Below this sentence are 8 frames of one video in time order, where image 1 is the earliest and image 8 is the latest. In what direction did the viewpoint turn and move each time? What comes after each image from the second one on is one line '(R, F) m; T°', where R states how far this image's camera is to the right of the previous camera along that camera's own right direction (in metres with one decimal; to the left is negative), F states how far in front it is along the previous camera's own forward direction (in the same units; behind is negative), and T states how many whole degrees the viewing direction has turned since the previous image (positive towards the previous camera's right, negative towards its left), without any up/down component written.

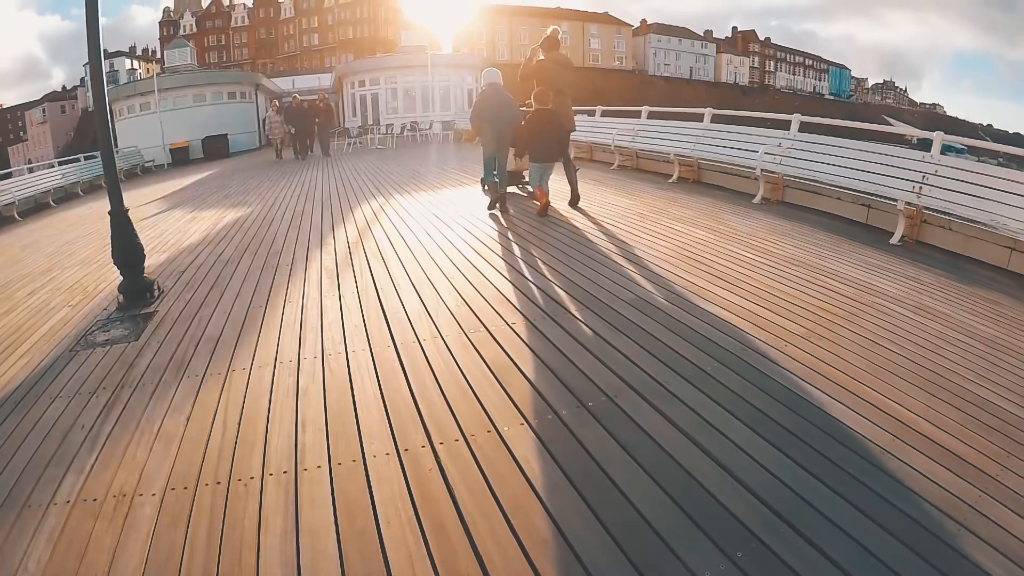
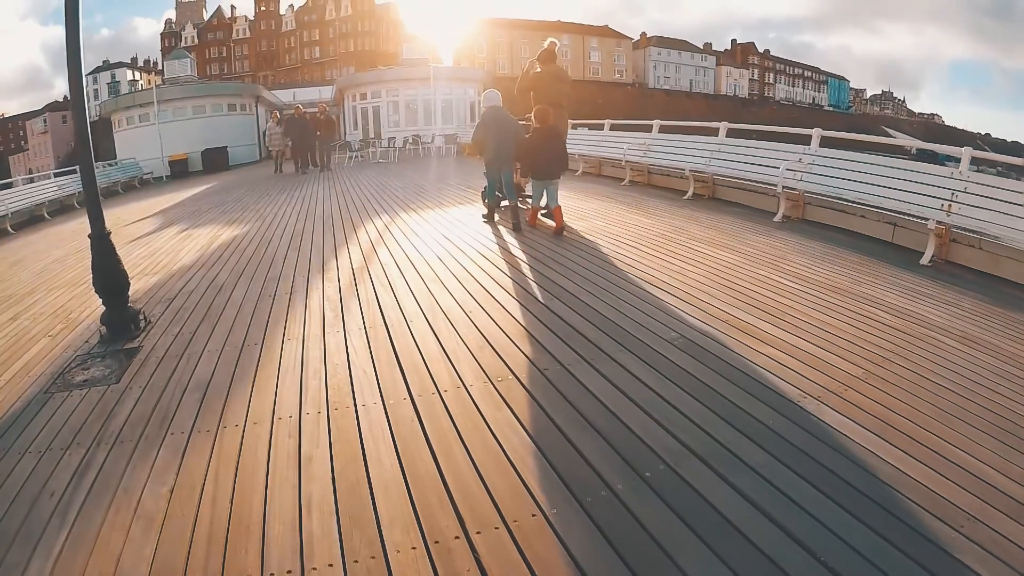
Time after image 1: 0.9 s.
(-0.1, +0.4) m; 0°
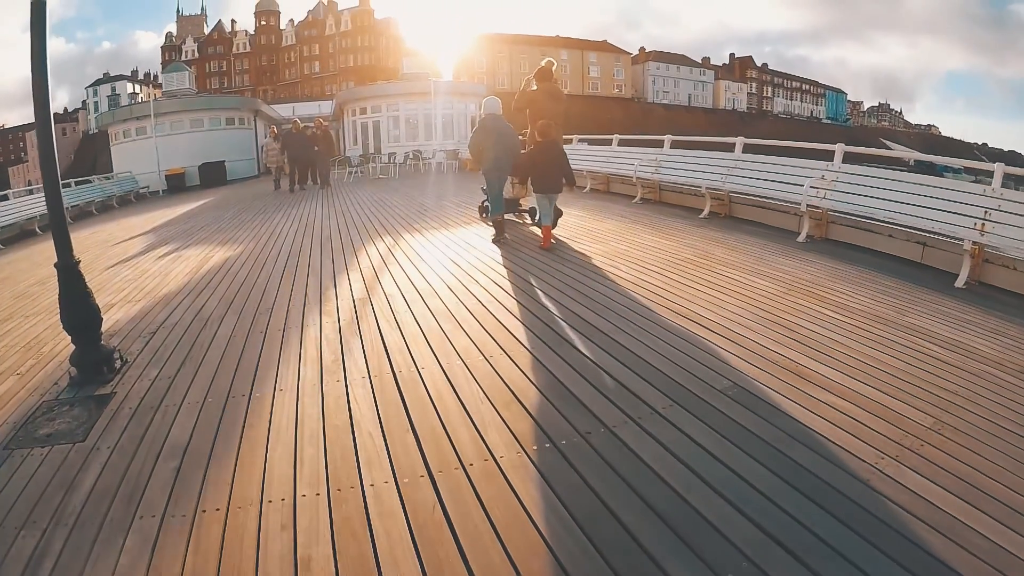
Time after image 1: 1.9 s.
(-0.1, +0.4) m; 0°
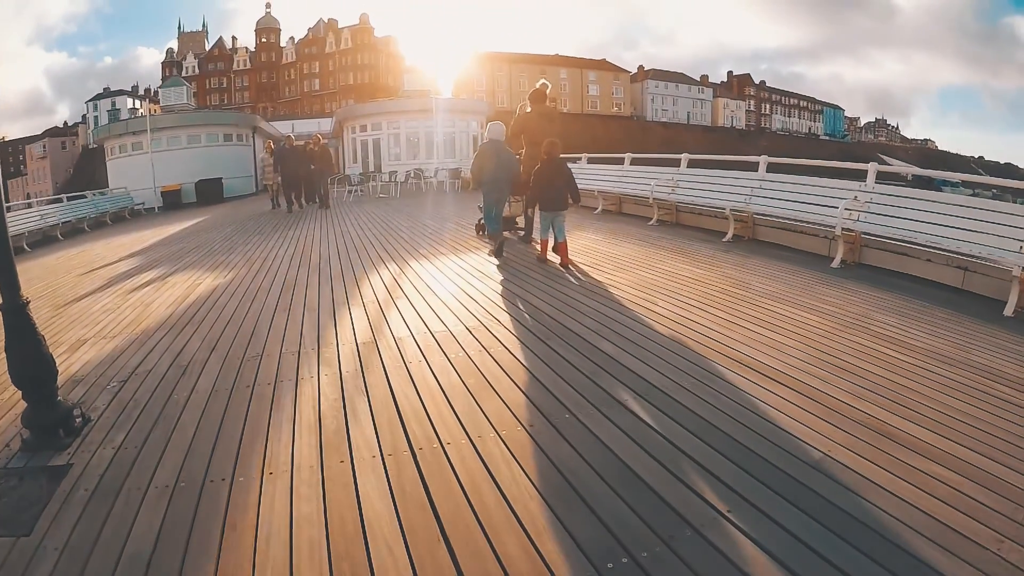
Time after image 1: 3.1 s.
(-0.2, +0.5) m; 0°
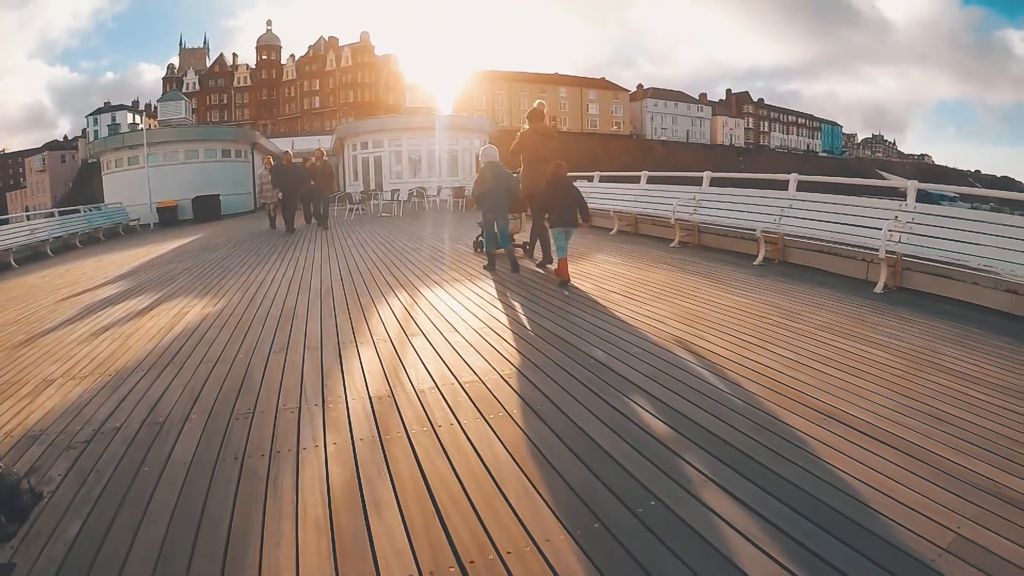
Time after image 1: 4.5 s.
(-0.2, +0.6) m; 0°
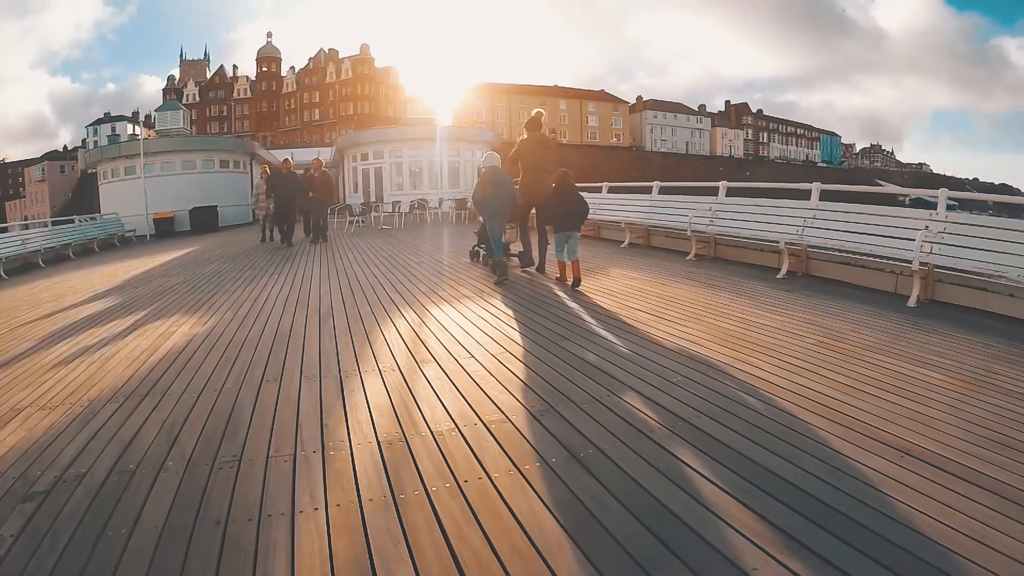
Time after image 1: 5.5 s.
(-0.1, +0.4) m; 0°
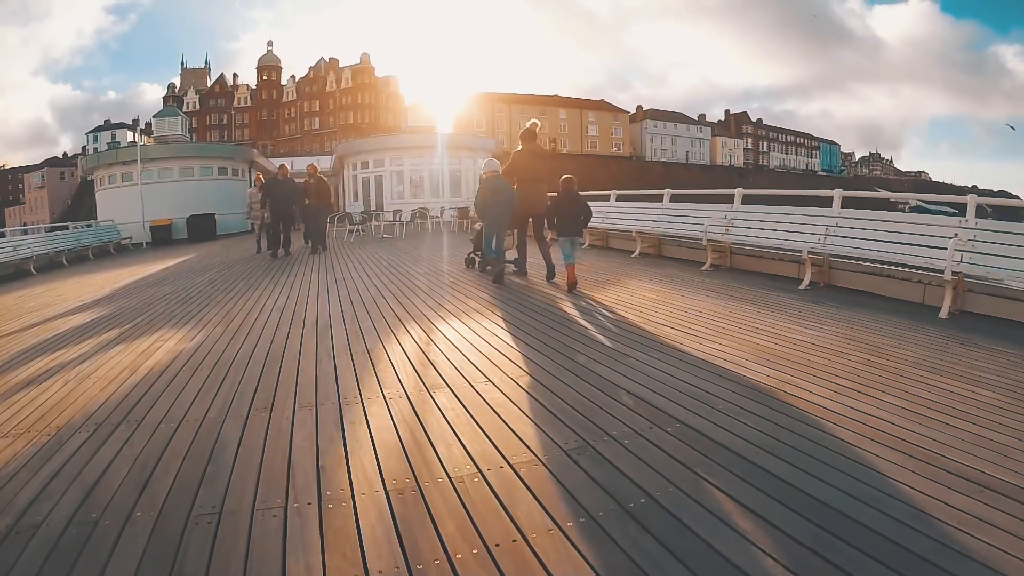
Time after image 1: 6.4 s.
(-0.1, +0.4) m; 0°
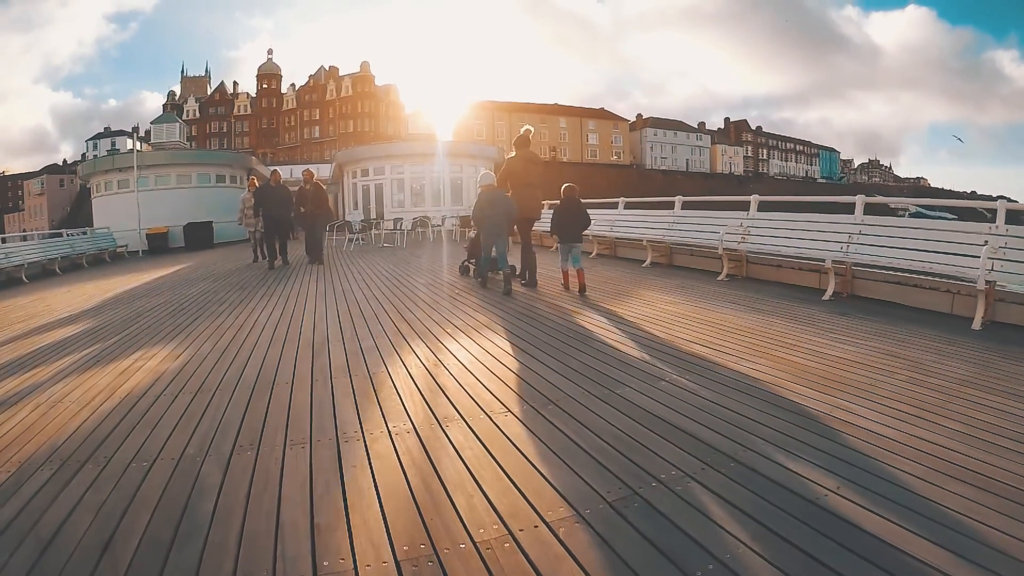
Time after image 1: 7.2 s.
(-0.1, +0.3) m; 0°
